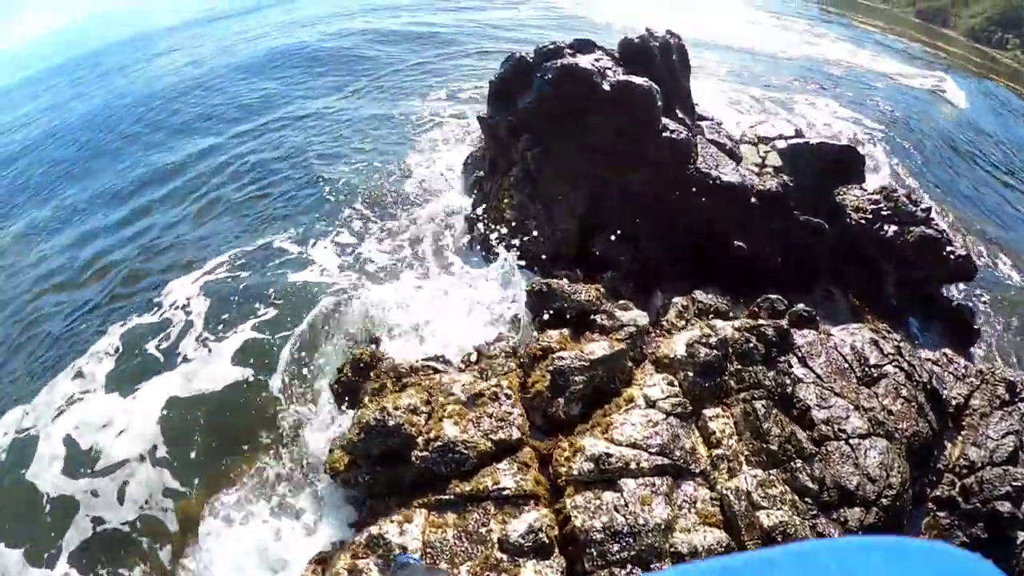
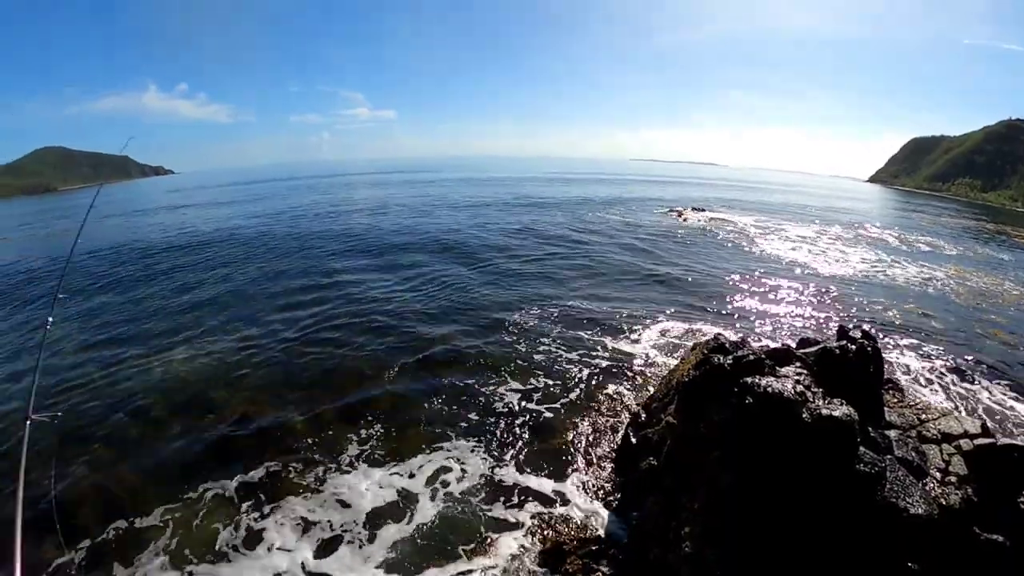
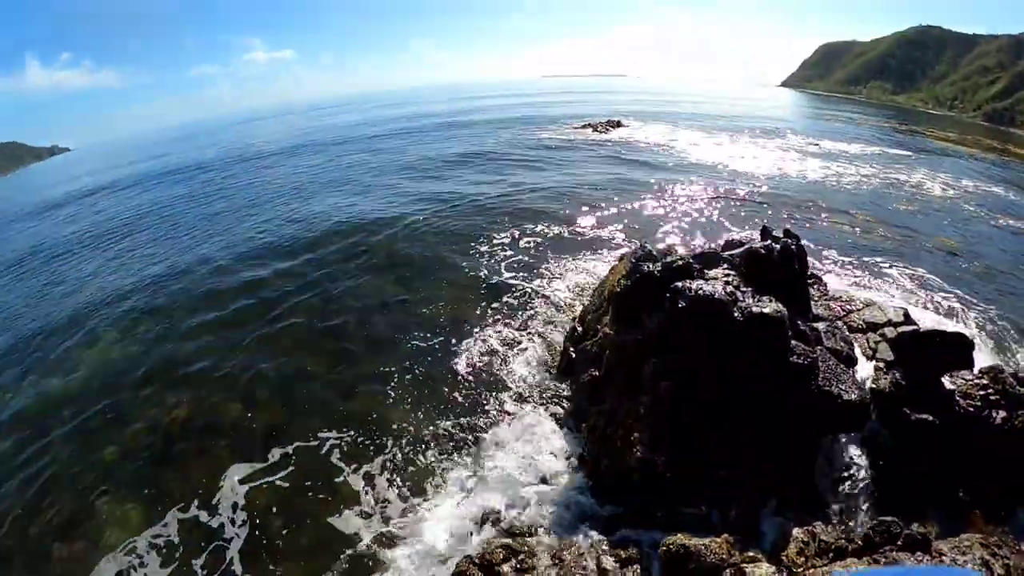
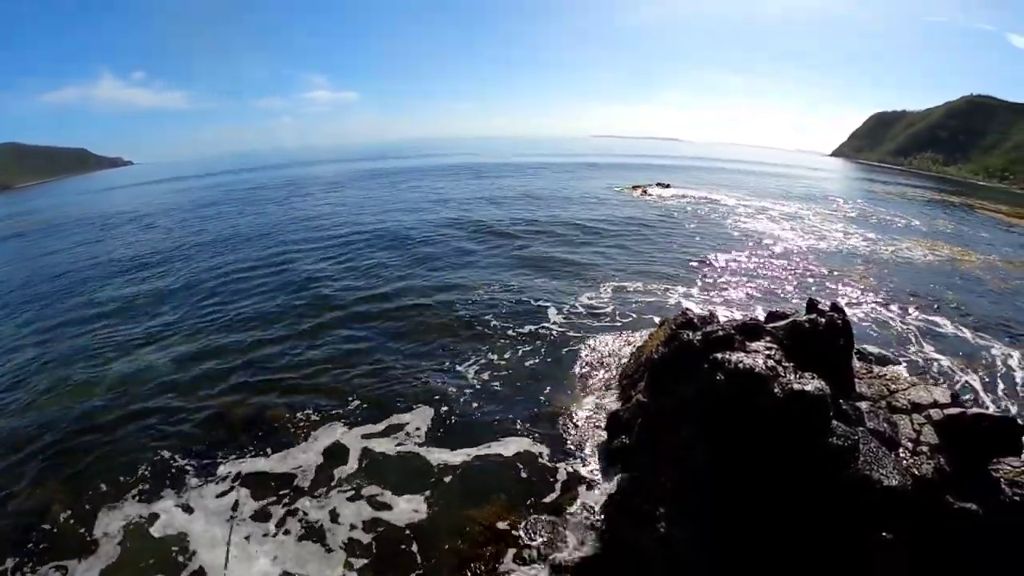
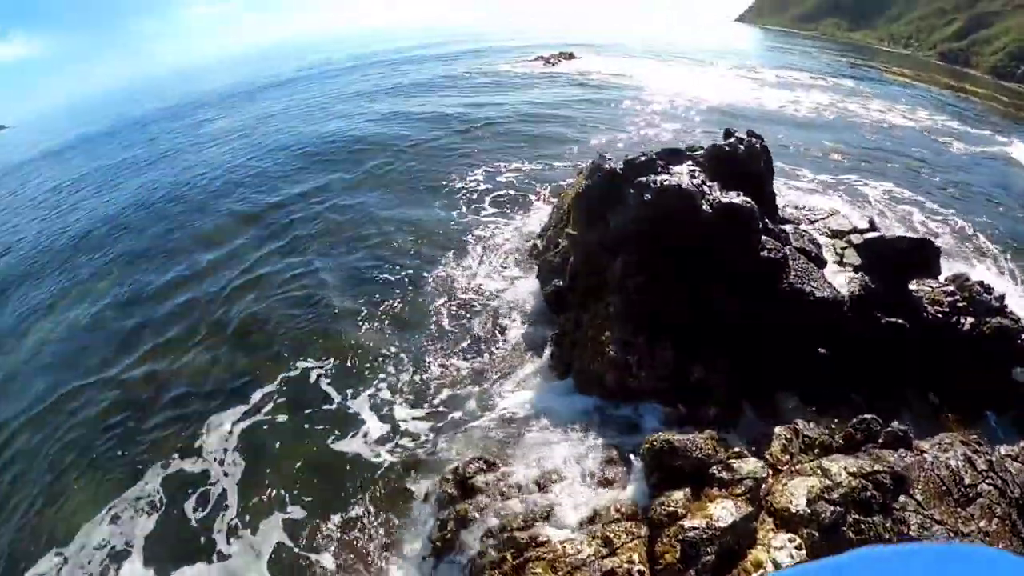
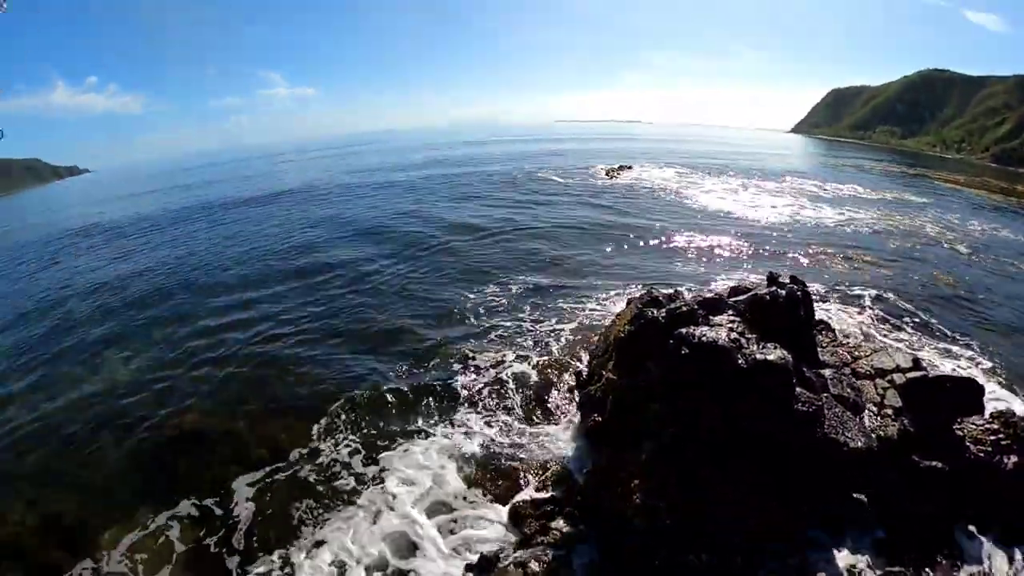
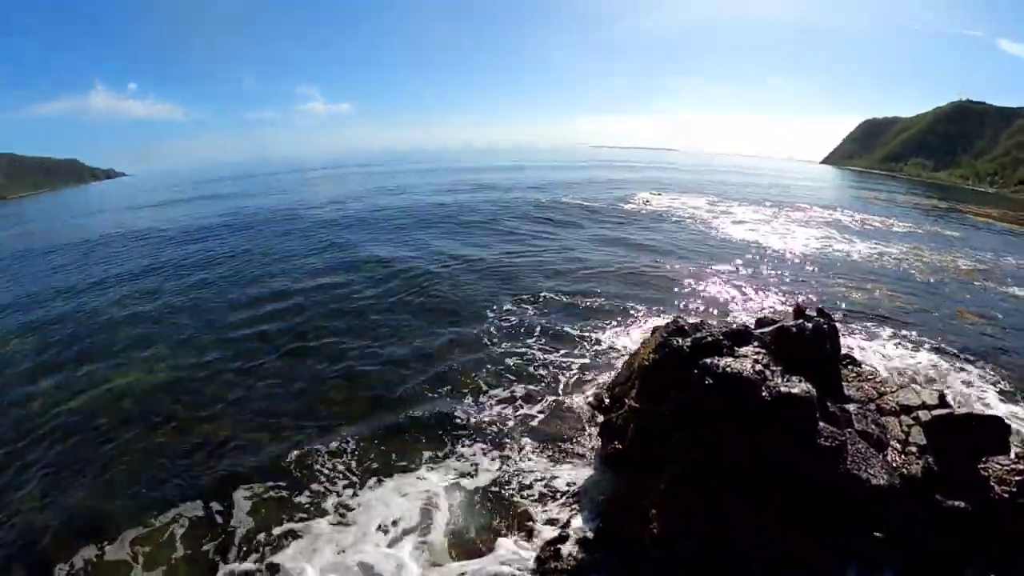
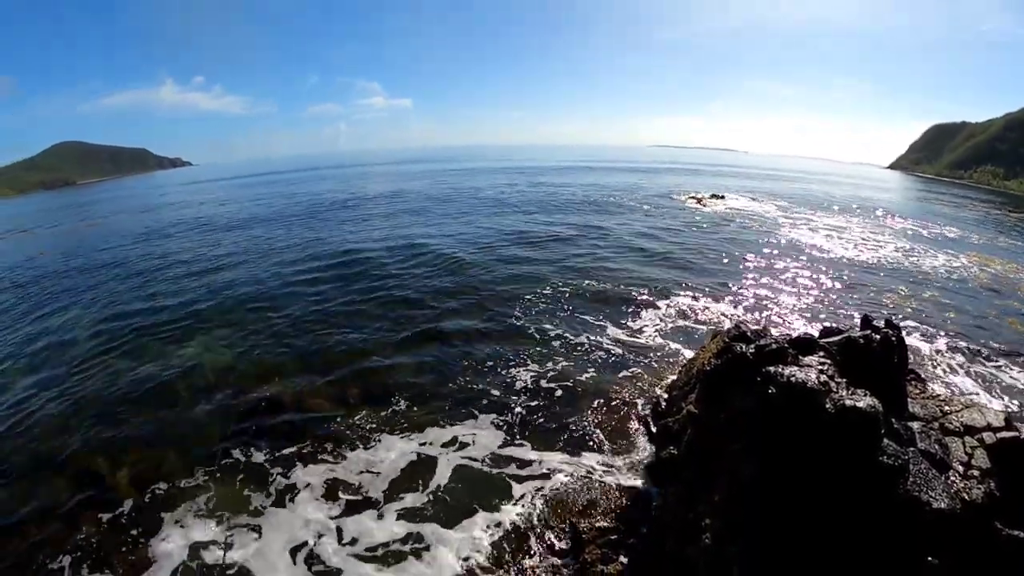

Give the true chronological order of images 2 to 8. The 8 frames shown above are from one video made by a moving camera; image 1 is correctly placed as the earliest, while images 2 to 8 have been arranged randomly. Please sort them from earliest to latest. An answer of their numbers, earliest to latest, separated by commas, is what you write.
5, 3, 6, 7, 2, 8, 4
